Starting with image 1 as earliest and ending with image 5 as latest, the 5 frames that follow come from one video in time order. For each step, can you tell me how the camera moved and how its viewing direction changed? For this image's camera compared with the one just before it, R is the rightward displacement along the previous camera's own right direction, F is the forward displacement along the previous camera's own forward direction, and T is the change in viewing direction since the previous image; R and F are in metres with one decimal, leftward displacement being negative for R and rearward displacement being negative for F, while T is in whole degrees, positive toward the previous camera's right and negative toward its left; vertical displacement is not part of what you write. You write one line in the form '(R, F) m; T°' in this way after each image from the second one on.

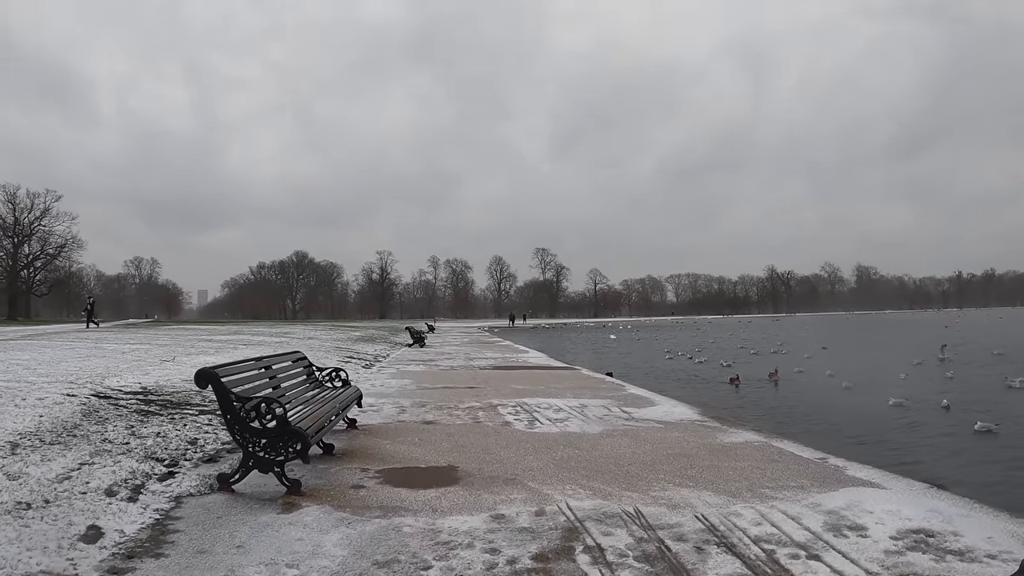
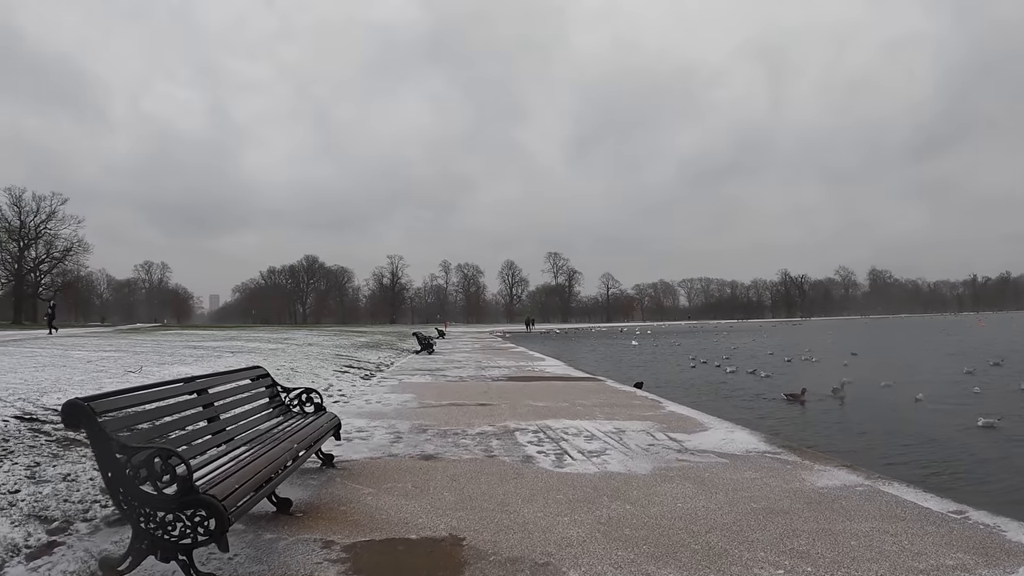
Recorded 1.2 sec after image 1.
(-0.2, +2.1) m; -1°
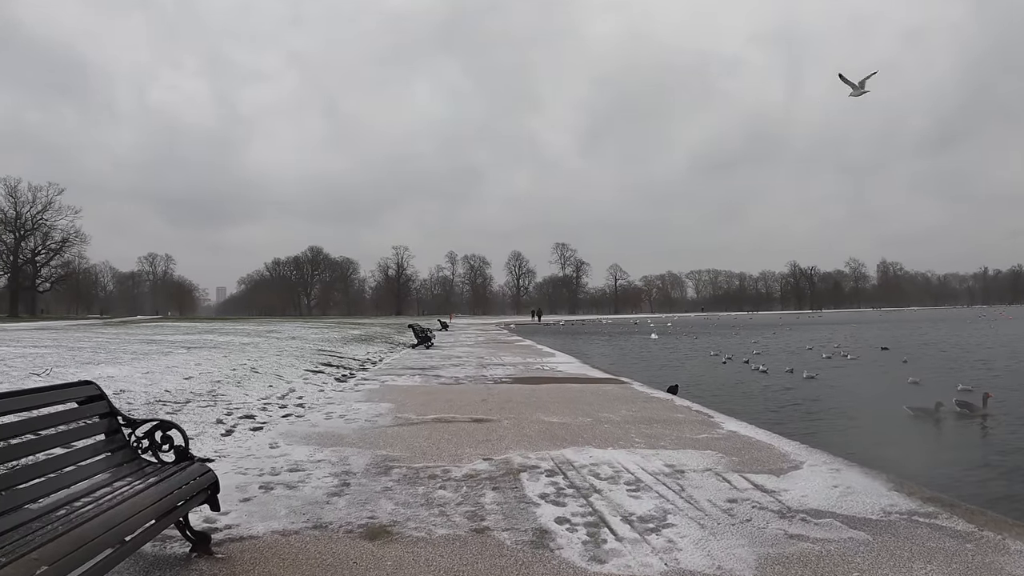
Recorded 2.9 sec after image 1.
(0.0, +3.0) m; -1°
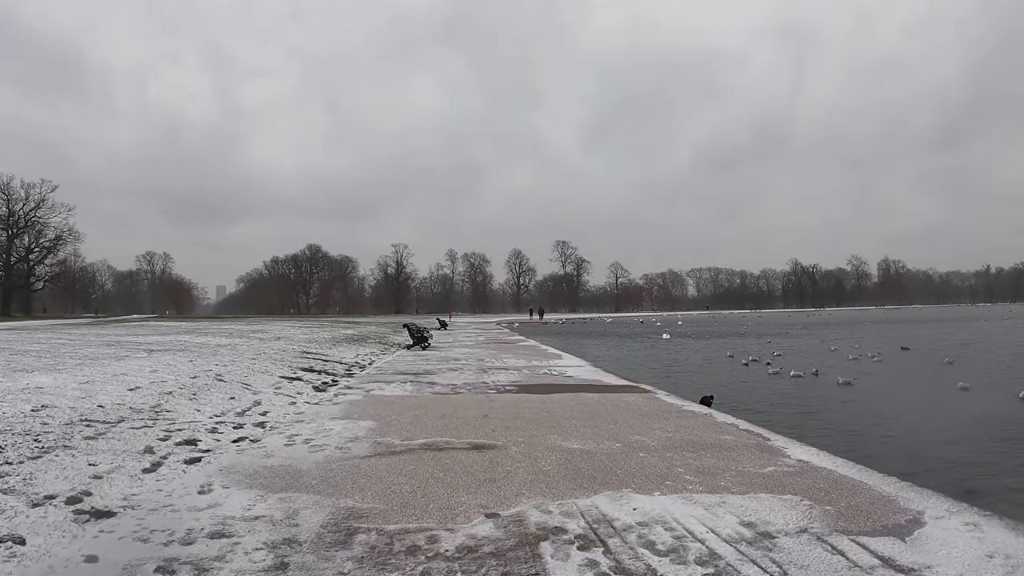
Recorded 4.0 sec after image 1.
(-0.1, +1.9) m; 0°
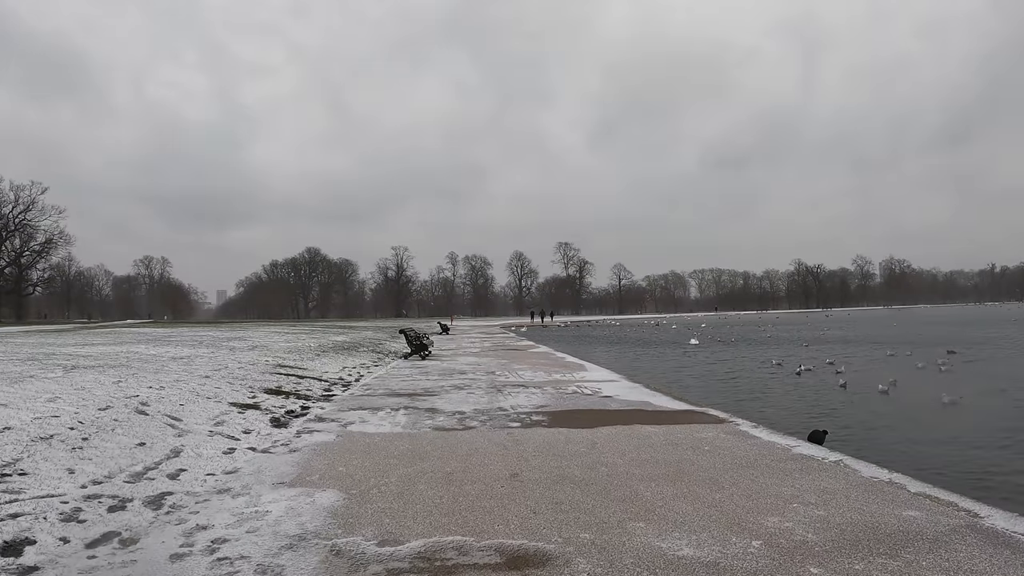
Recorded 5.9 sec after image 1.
(-0.5, +3.1) m; 0°
